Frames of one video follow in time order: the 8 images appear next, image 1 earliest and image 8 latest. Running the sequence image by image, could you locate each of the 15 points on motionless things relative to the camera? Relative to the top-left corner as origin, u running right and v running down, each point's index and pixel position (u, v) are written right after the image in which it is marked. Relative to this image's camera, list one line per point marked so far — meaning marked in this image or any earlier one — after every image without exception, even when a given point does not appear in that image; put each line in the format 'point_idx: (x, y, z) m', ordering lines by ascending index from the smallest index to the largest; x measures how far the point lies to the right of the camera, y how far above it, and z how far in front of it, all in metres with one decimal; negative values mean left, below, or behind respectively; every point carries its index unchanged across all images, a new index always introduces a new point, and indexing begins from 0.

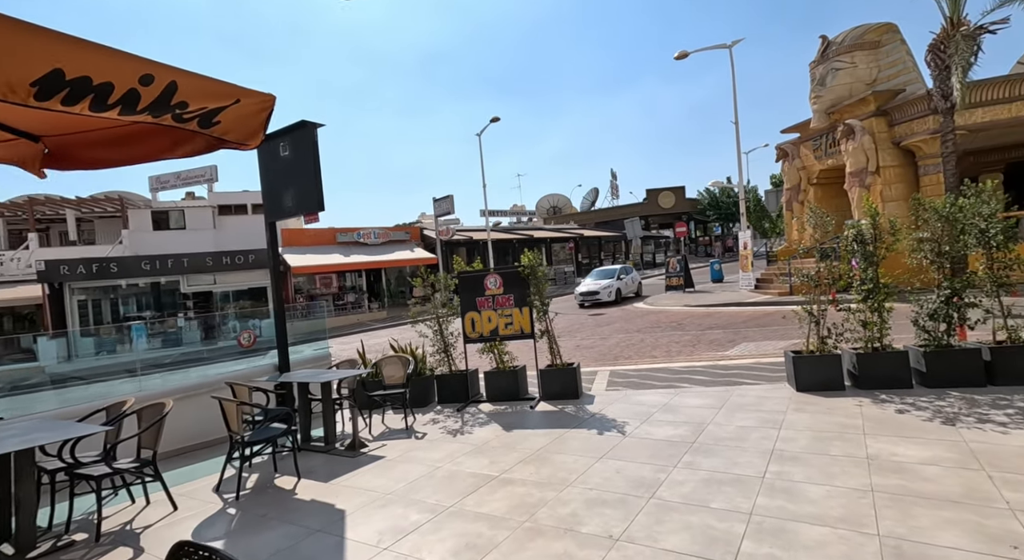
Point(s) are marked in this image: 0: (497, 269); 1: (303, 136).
0: (-0.2, +0.2, +7.9) m
1: (-2.4, +1.7, +6.4) m
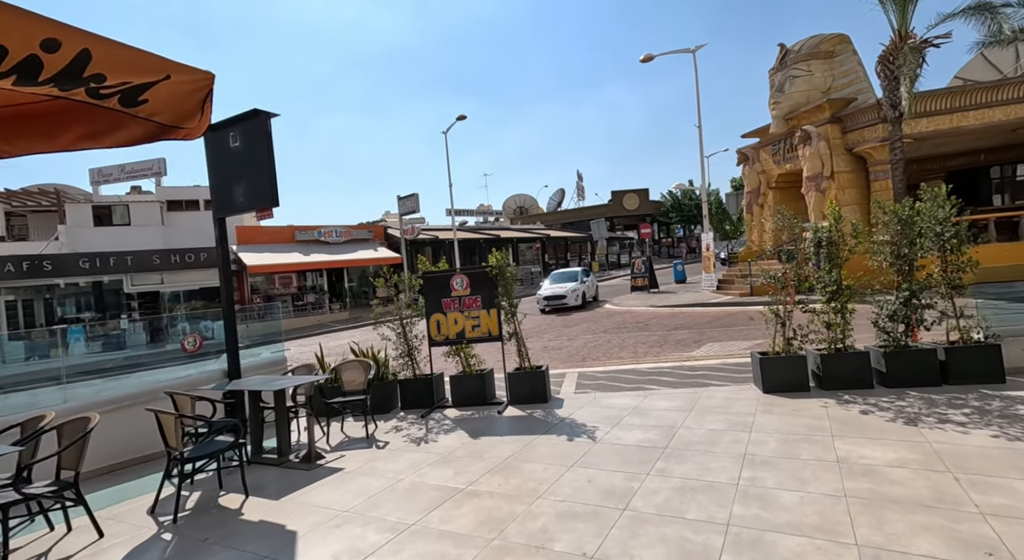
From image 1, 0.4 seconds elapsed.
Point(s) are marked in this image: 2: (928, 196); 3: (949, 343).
0: (-0.7, +0.1, +7.7) m
1: (-2.8, +1.7, +6.0) m
2: (+5.1, +1.0, +6.9) m
3: (+5.4, -0.8, +6.9) m
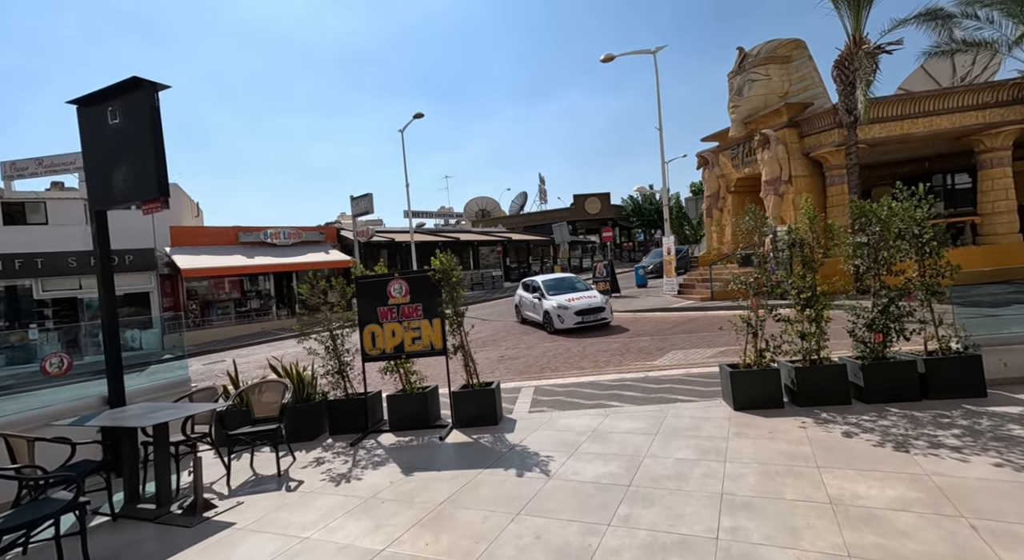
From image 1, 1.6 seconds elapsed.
0: (-1.3, +0.1, +6.8) m
1: (-3.3, +1.6, +5.0) m
2: (+4.5, +1.0, +6.4) m
3: (+4.7, -0.8, +6.4) m
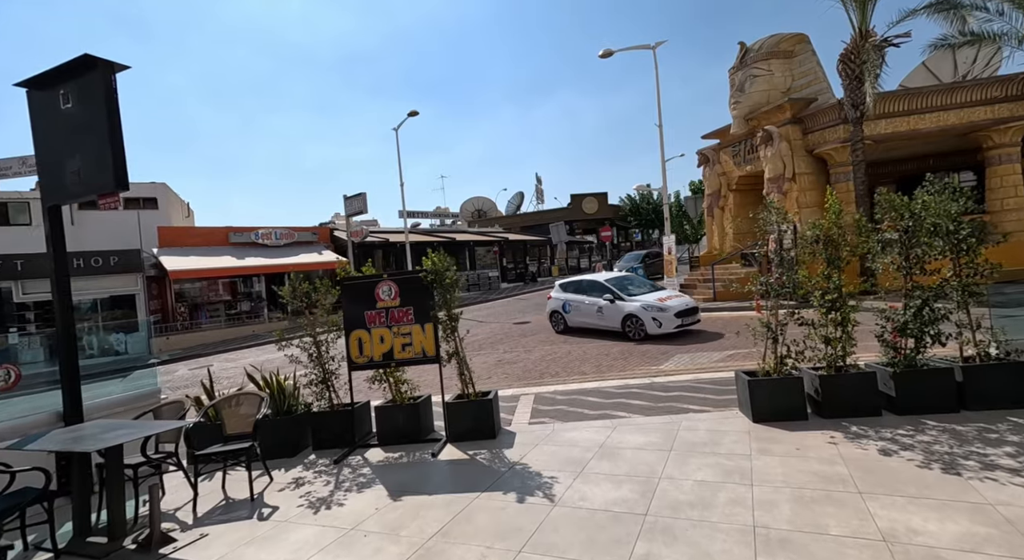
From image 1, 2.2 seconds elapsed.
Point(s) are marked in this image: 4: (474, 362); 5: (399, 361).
0: (-1.3, +0.1, +6.3) m
1: (-3.3, +1.6, +4.4) m
2: (+4.5, +1.0, +5.9) m
3: (+4.7, -0.8, +5.9) m
4: (-0.8, -1.7, +11.6) m
5: (-1.3, -0.9, +6.2) m
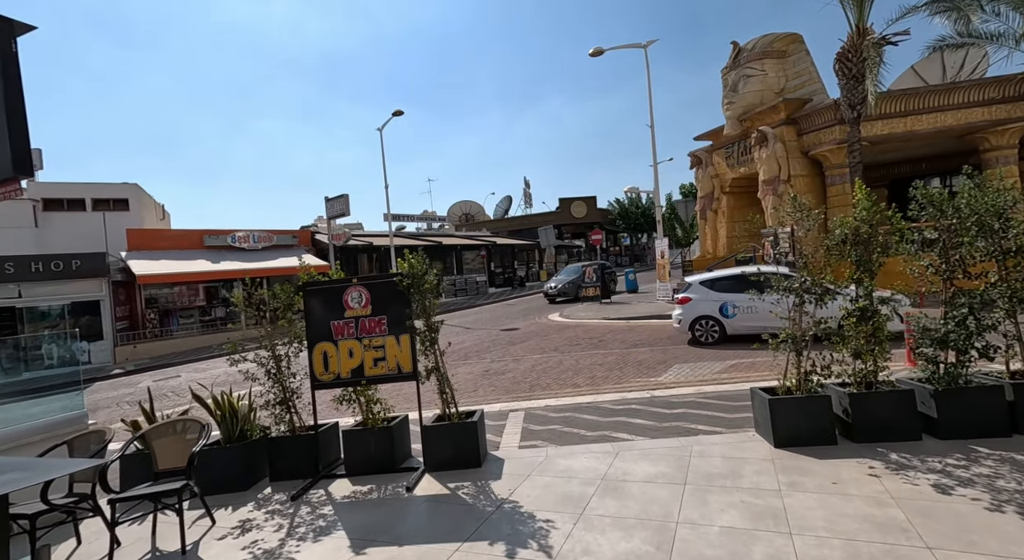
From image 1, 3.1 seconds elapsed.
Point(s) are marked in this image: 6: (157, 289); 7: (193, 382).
0: (-1.5, 0.0, +5.5) m
1: (-3.4, +1.5, +3.6) m
2: (+4.4, +0.9, +5.2) m
3: (+4.6, -0.9, +5.2) m
4: (-1.0, -1.8, +10.8) m
5: (-1.4, -1.0, +5.4) m
6: (-12.5, -0.3, +19.6) m
7: (-7.0, -2.3, +12.3) m
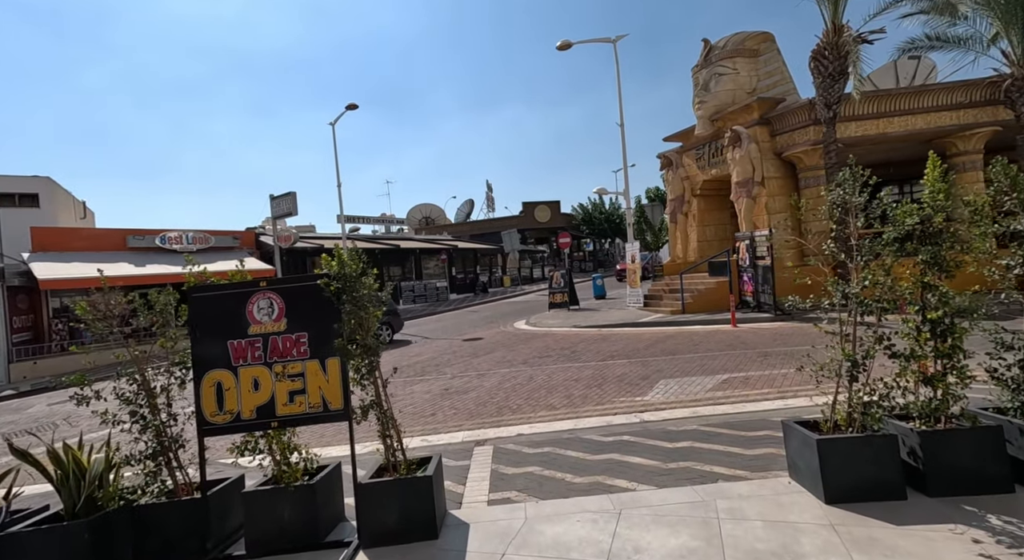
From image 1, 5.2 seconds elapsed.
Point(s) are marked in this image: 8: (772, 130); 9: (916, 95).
0: (-1.7, 0.0, +4.0) m
1: (-3.5, +1.5, +2.0) m
2: (+4.2, +0.9, +4.2) m
3: (+4.4, -0.9, +4.1) m
4: (-1.6, -1.9, +9.3) m
5: (-1.6, -1.0, +3.9) m
6: (-13.7, -0.5, +17.3) m
7: (-7.7, -2.3, +10.4) m
8: (+9.1, +5.2, +19.6) m
9: (+13.1, +6.0, +18.1) m
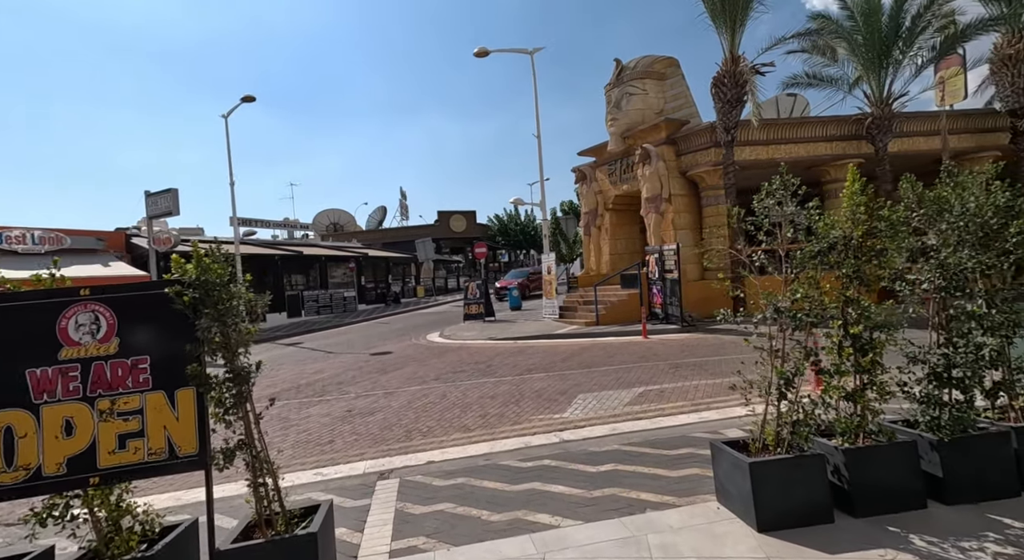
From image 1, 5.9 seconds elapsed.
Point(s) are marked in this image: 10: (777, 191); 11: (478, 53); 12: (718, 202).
0: (-2.2, -0.1, +3.2) m
1: (-3.7, +1.5, +1.0) m
2: (+3.5, +0.8, +4.3) m
3: (+3.8, -1.0, +4.2) m
4: (-3.0, -2.0, +8.4) m
5: (-2.1, -1.0, +3.1) m
6: (-16.1, -0.6, +14.6) m
7: (-9.2, -2.4, +8.6) m
8: (+6.1, +4.8, +20.3) m
9: (+10.3, +5.5, +19.6) m
10: (+2.0, +0.7, +4.3) m
11: (-1.2, +8.0, +19.7) m
12: (+7.4, +2.8, +19.7) m
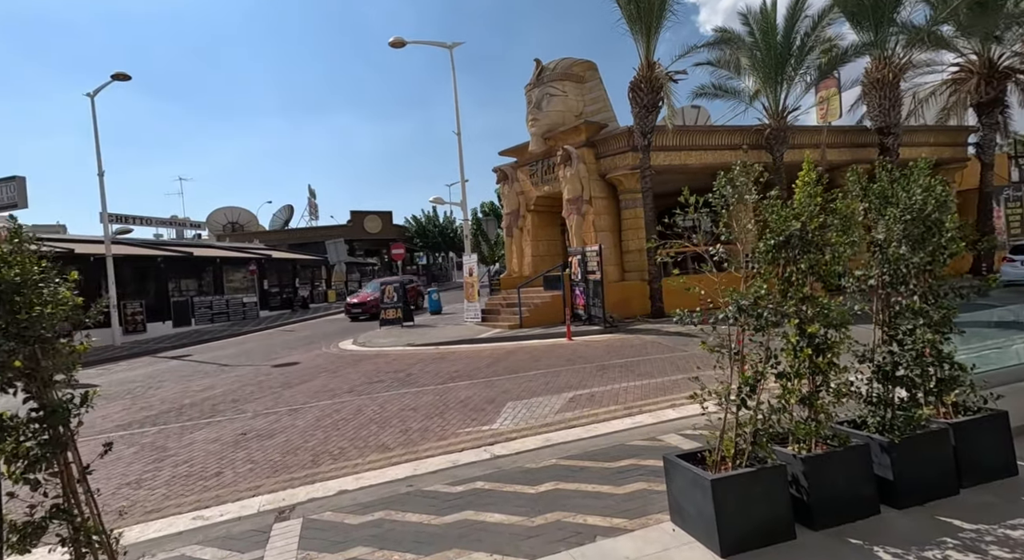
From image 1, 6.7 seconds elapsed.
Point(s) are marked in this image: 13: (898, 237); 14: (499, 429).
0: (-2.5, -0.1, +2.2) m
1: (-3.7, +1.5, -0.1) m
2: (+3.0, +0.8, +4.2) m
3: (+3.3, -1.0, +4.1) m
4: (-4.0, -2.0, +7.3) m
5: (-2.4, -1.0, +2.2) m
6: (-17.9, -0.8, +11.5) m
7: (-10.1, -2.5, +6.5) m
8: (+3.2, +4.7, +20.4) m
9: (+7.5, +5.5, +20.3) m
10: (+1.5, +0.7, +3.9) m
11: (-4.0, +7.9, +18.8) m
12: (+4.5, +2.8, +19.9) m
13: (+2.8, +0.3, +3.9) m
14: (-0.2, -1.9, +7.1) m
